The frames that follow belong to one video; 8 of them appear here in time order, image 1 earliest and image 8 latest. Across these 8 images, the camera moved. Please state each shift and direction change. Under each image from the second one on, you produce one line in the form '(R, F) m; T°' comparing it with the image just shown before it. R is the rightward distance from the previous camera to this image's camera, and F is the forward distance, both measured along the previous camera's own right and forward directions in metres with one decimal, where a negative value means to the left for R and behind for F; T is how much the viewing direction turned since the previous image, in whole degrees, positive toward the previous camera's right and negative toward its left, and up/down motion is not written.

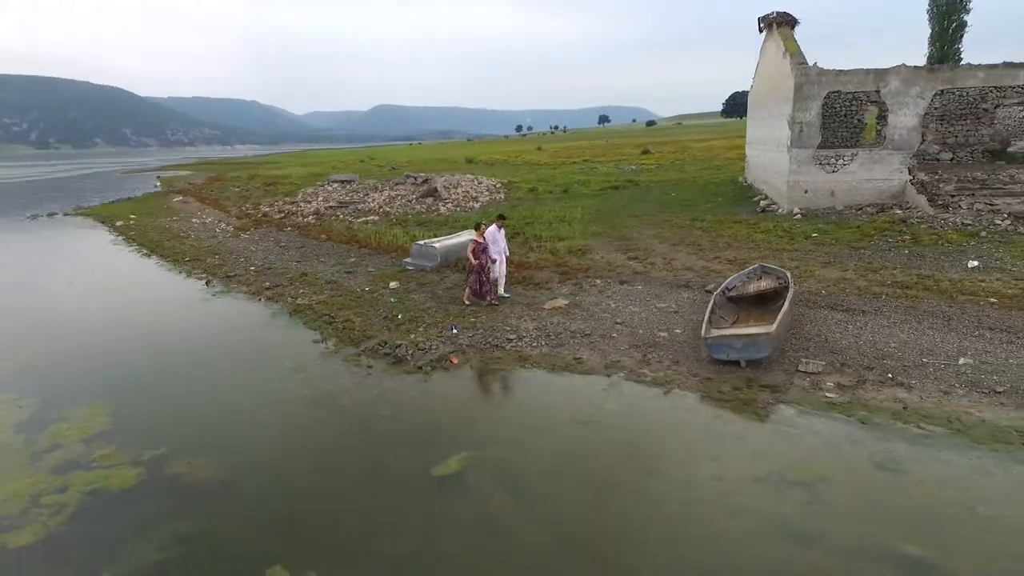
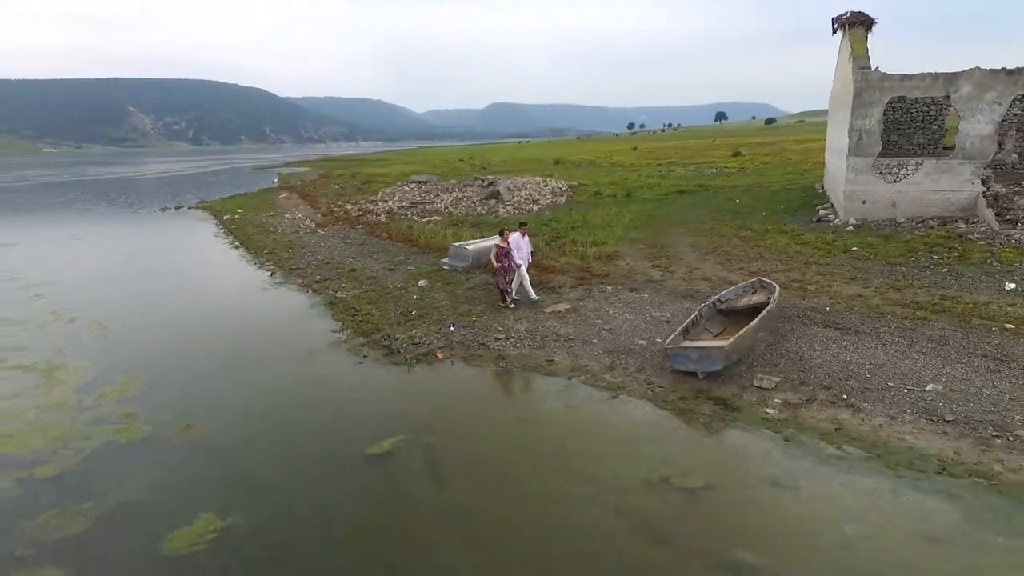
(+2.7, -0.8) m; -10°
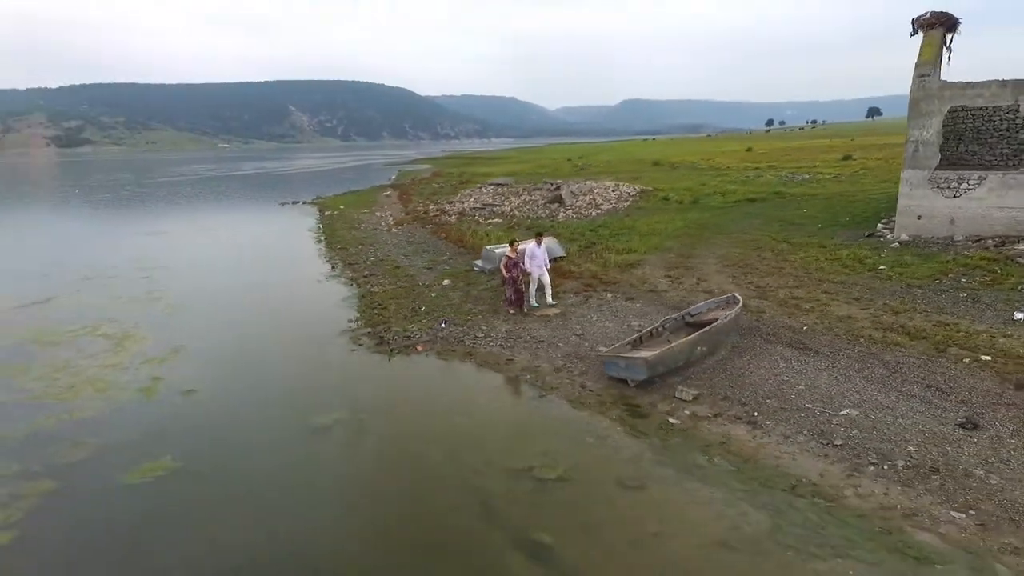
(+3.6, -1.0) m; -11°
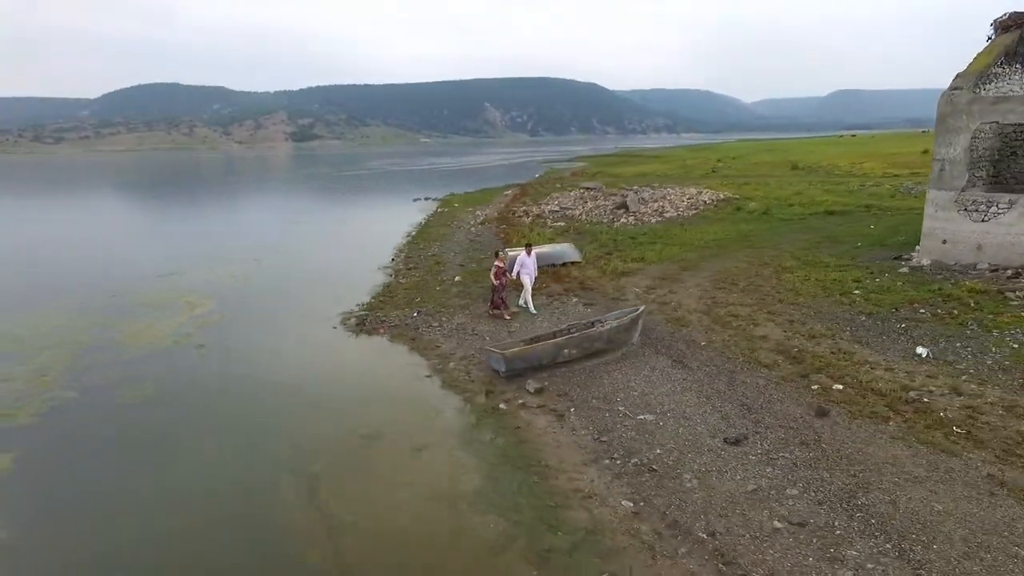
(+6.6, -1.6) m; -16°
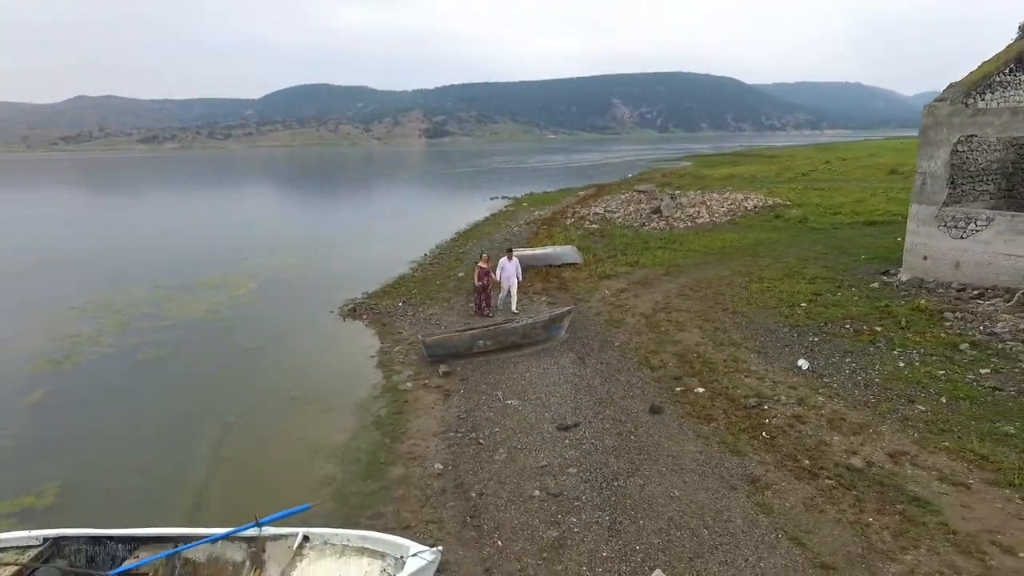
(+5.2, -1.5) m; -11°
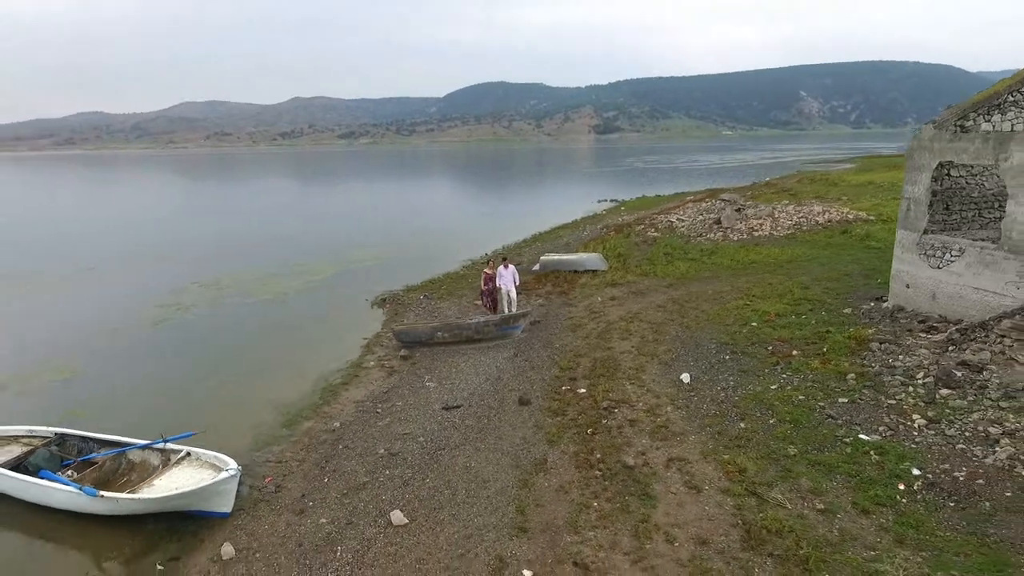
(+6.3, -1.7) m; -15°
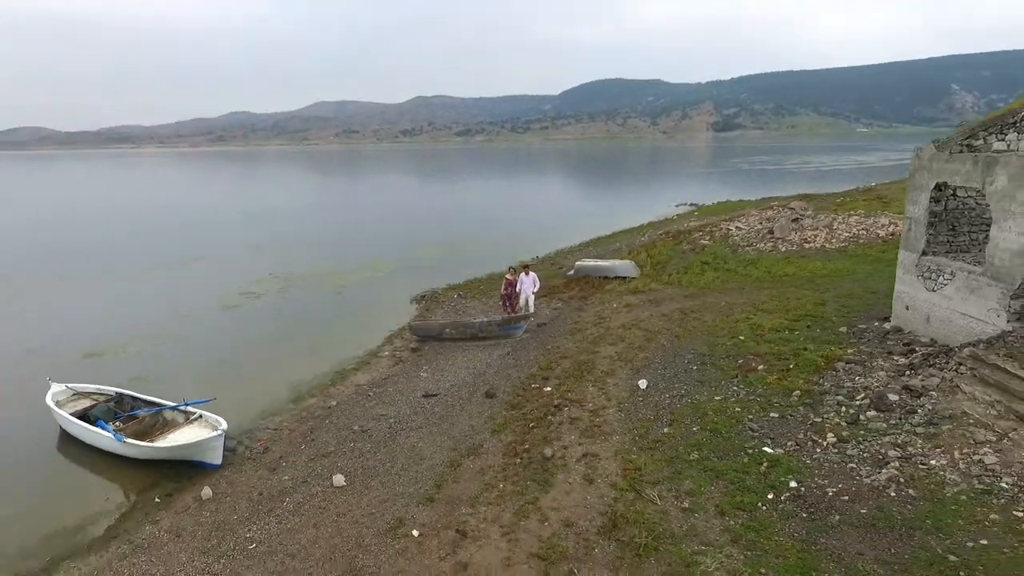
(+3.6, -1.4) m; -10°
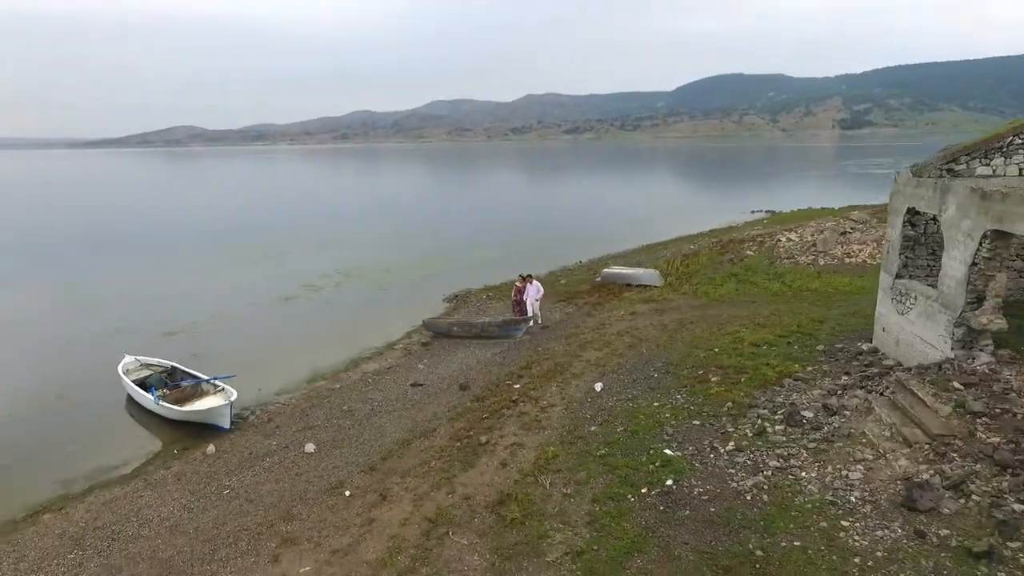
(+3.8, -1.7) m; -9°
